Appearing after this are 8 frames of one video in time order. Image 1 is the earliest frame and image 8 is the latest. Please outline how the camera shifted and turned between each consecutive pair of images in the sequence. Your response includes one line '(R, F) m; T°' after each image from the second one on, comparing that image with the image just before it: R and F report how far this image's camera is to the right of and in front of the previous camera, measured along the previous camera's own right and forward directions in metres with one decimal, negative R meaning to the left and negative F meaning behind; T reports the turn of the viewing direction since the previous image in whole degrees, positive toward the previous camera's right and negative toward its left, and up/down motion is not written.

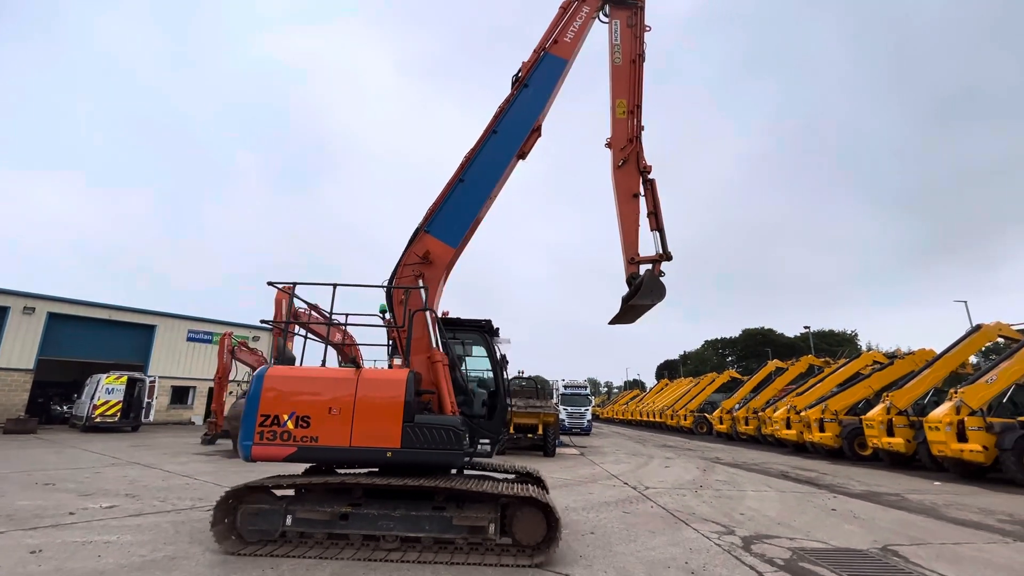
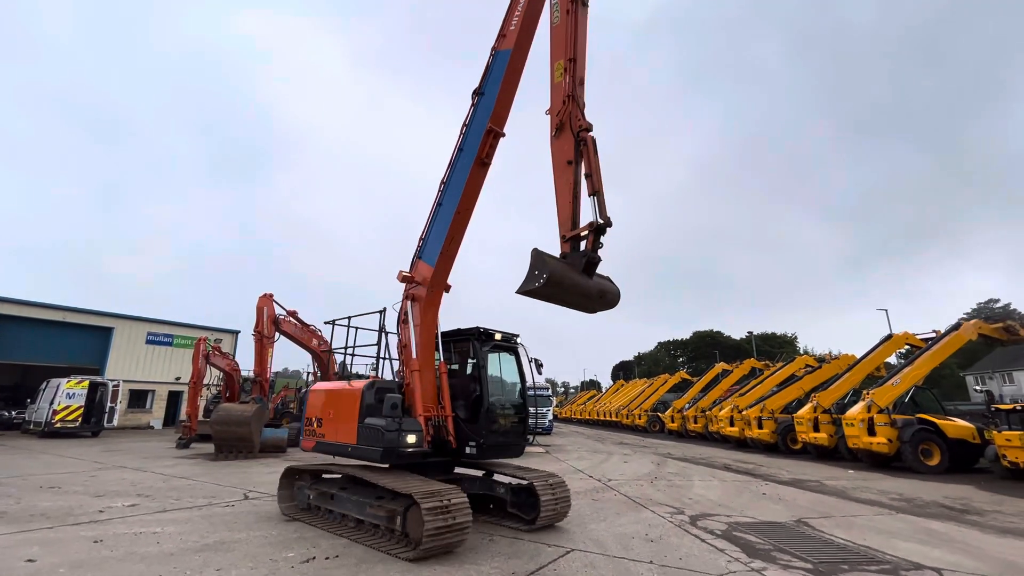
(-0.5, -1.0) m; +5°
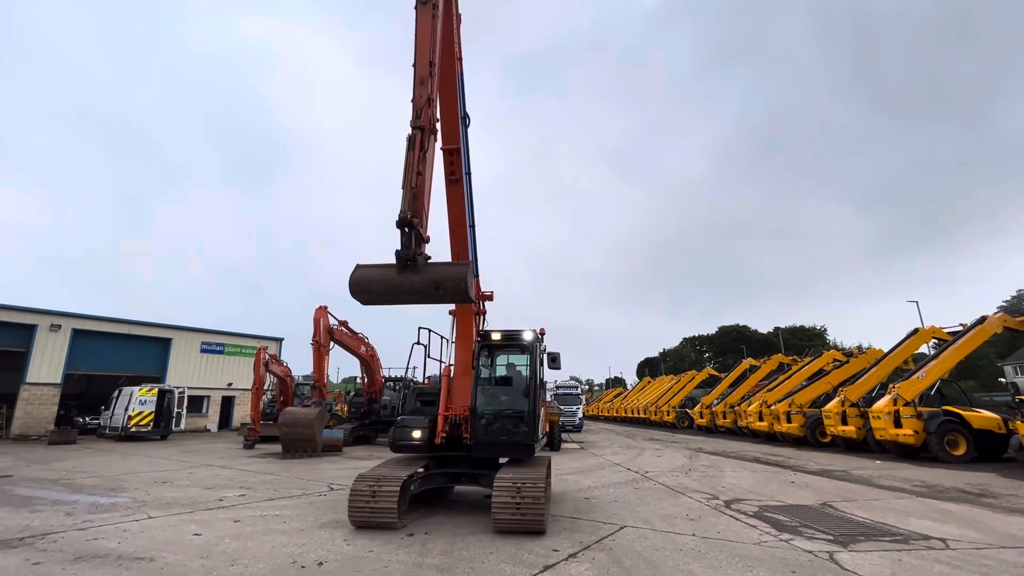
(-0.4, -1.0) m; -2°
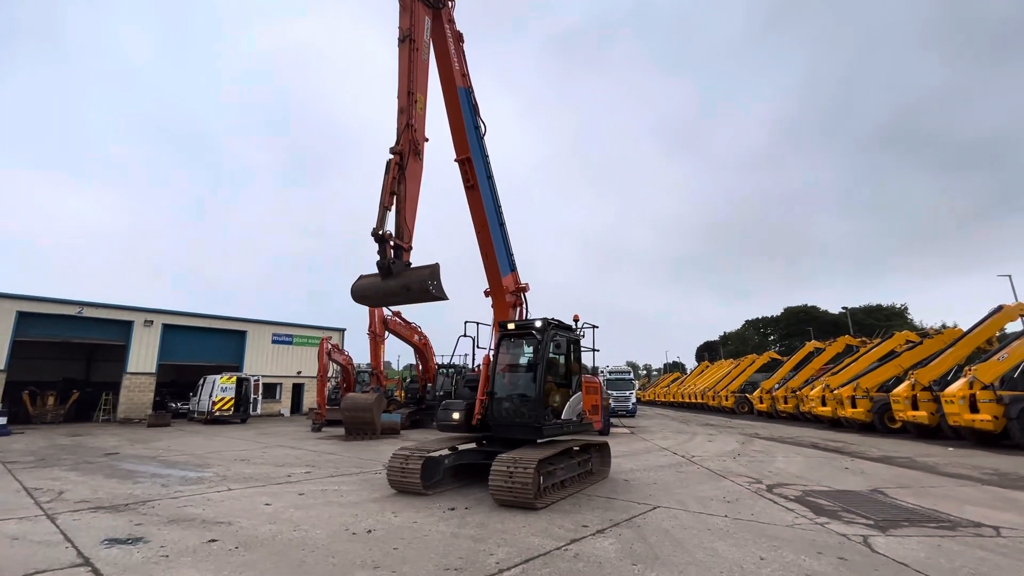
(+0.3, -0.2) m; -6°
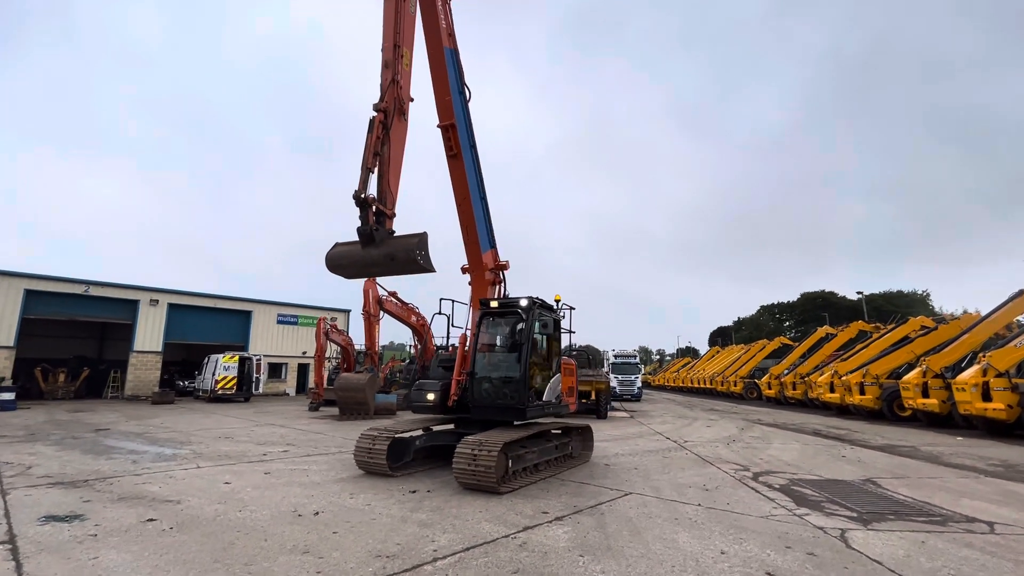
(+0.6, +0.3) m; -2°
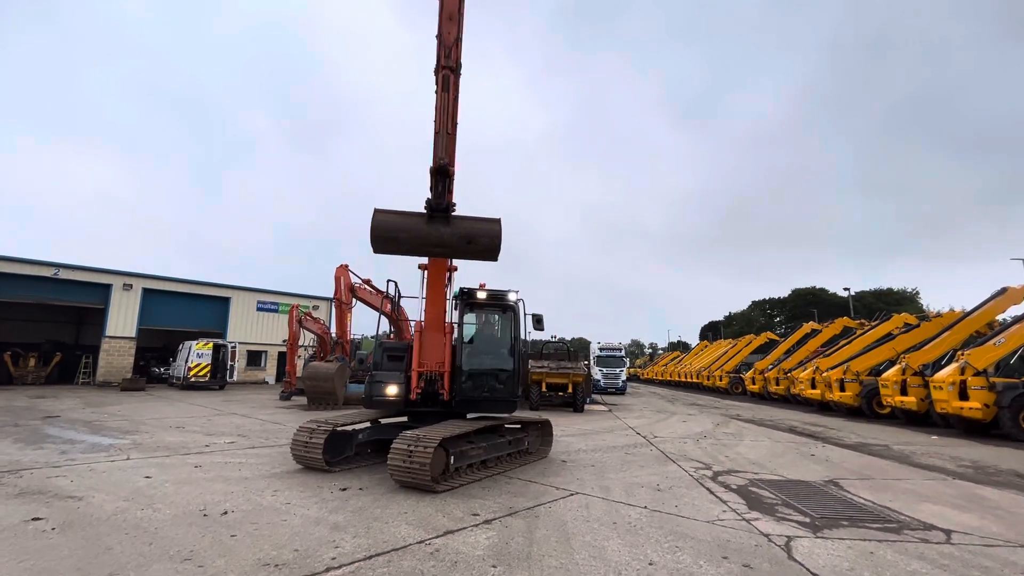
(+0.6, +0.4) m; +1°
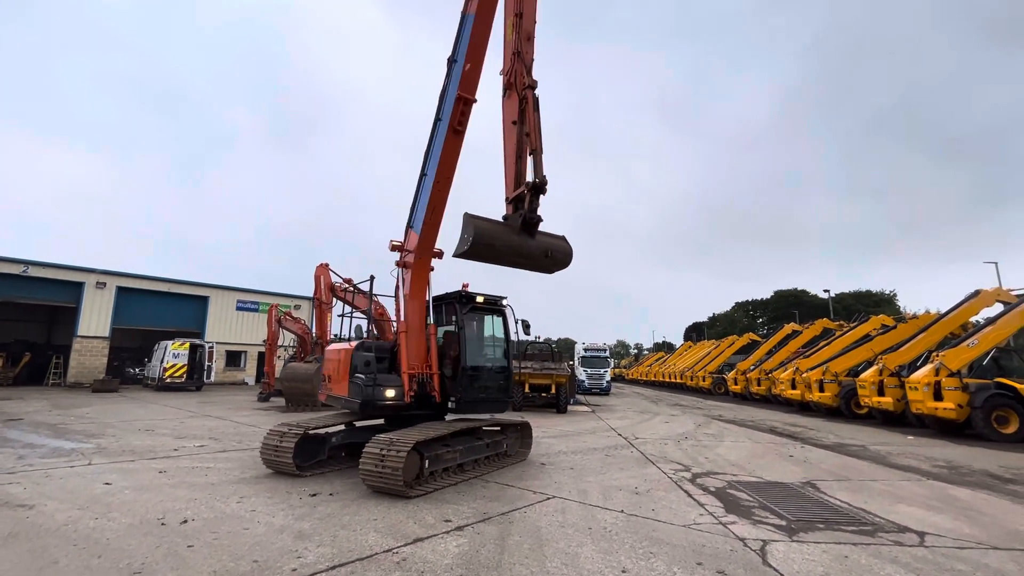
(+0.1, +0.1) m; +2°
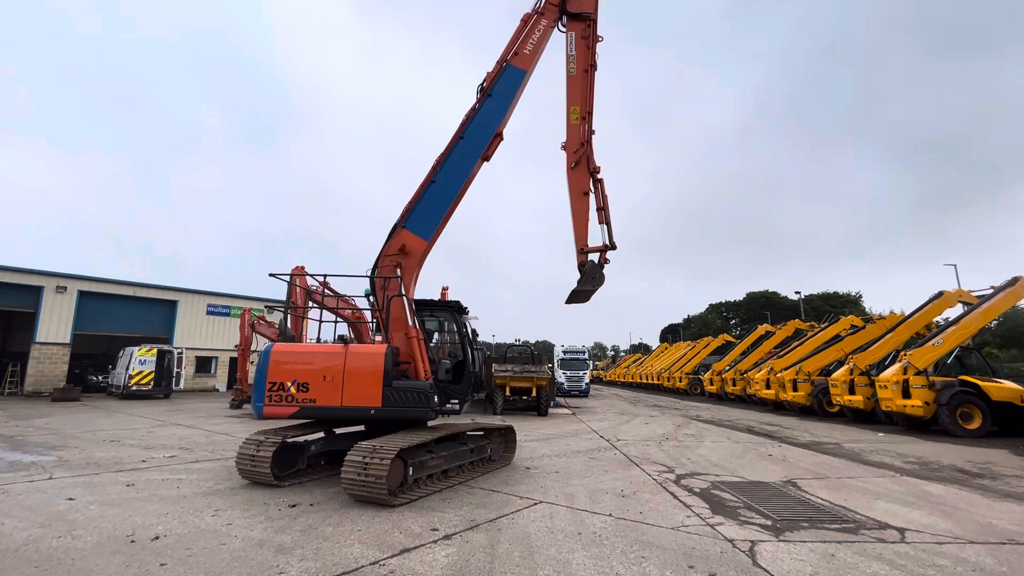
(-0.1, +0.1) m; +3°
